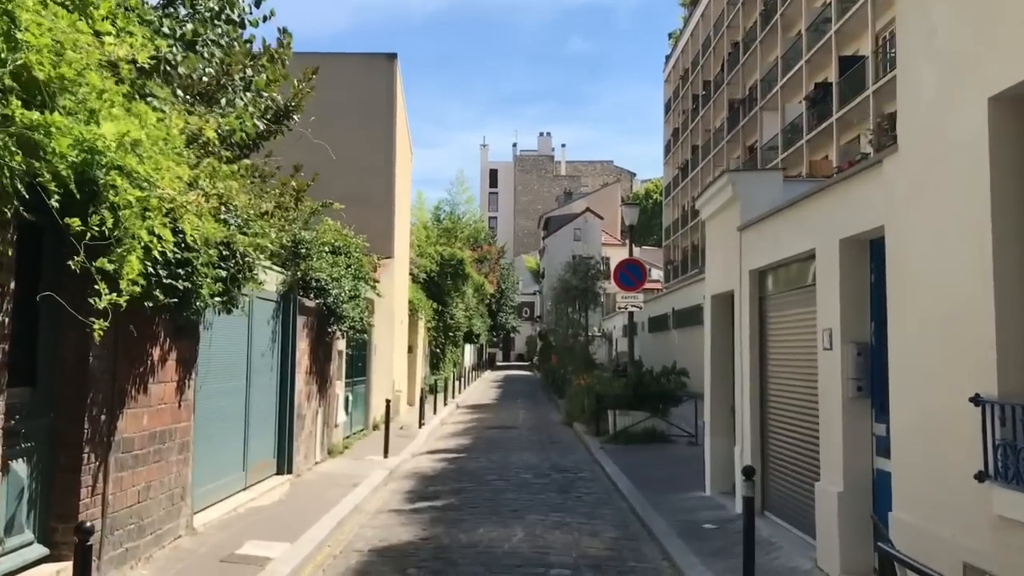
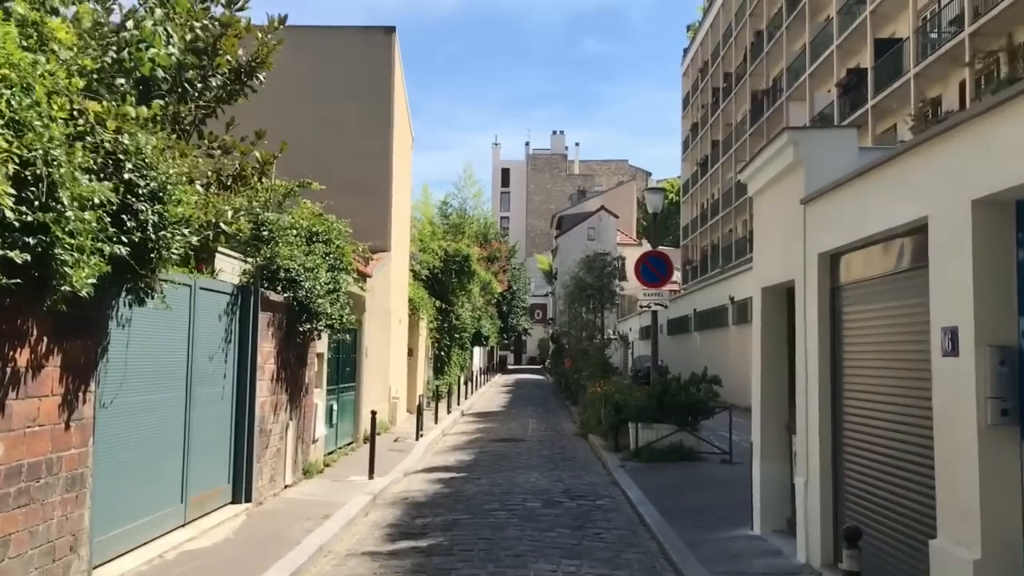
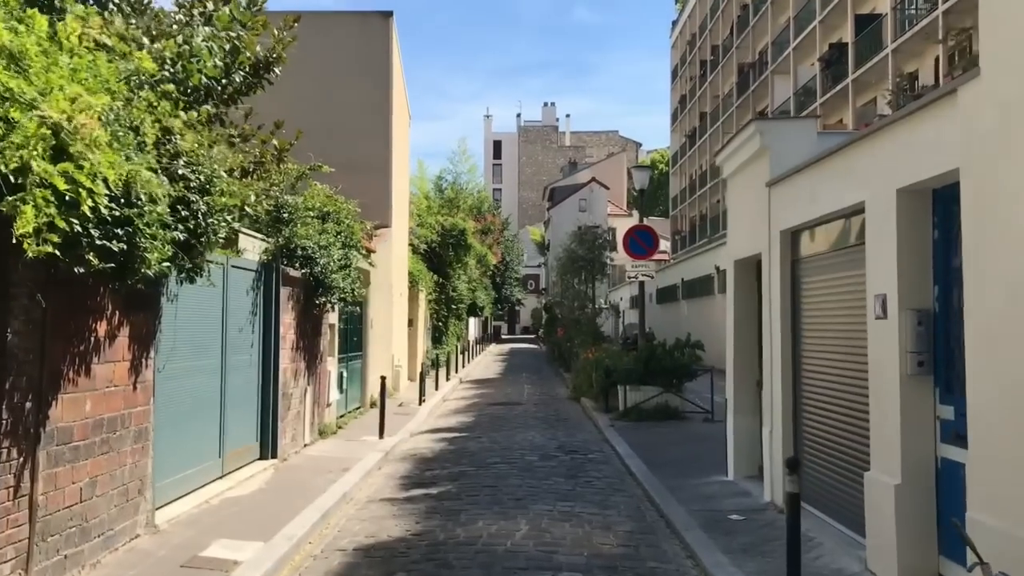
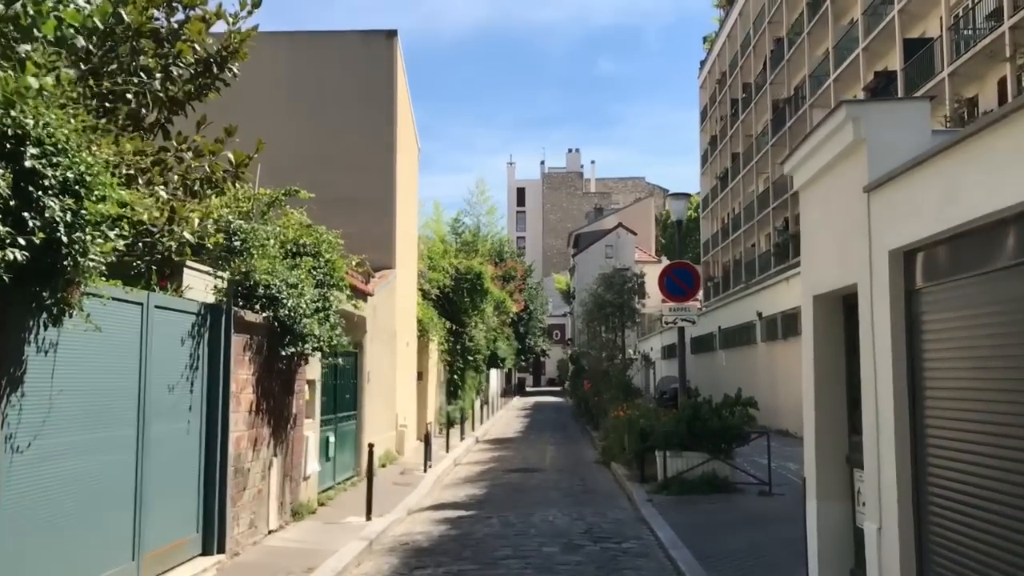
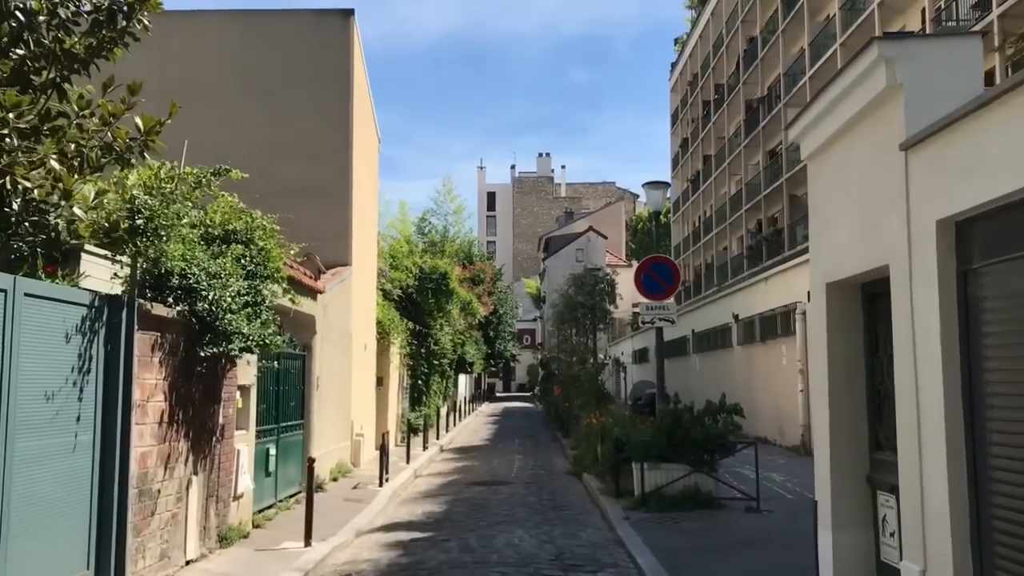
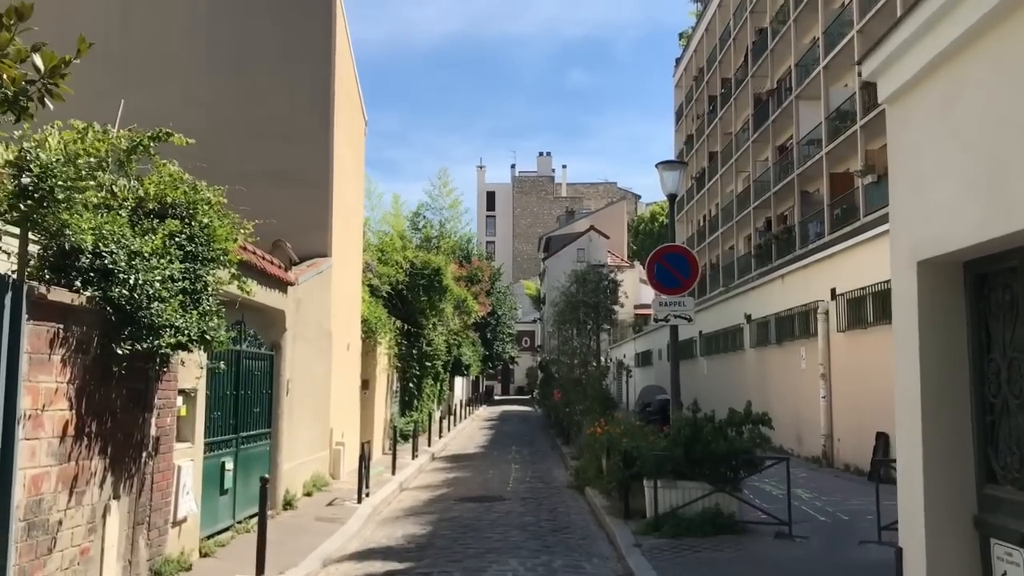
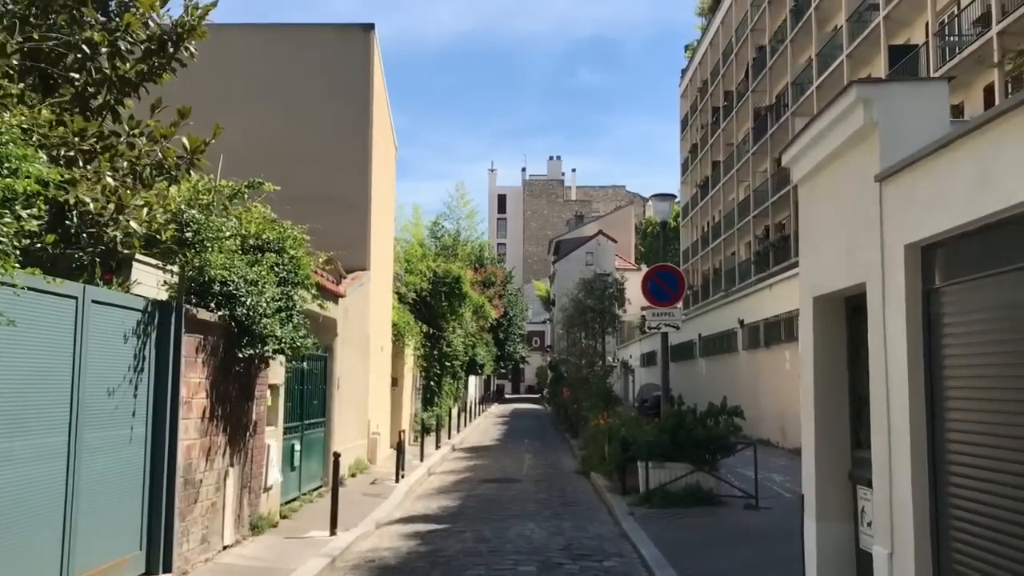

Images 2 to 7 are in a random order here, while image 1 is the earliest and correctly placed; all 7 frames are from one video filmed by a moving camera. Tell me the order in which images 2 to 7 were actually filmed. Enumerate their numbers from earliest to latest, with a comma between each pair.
3, 2, 4, 7, 5, 6
